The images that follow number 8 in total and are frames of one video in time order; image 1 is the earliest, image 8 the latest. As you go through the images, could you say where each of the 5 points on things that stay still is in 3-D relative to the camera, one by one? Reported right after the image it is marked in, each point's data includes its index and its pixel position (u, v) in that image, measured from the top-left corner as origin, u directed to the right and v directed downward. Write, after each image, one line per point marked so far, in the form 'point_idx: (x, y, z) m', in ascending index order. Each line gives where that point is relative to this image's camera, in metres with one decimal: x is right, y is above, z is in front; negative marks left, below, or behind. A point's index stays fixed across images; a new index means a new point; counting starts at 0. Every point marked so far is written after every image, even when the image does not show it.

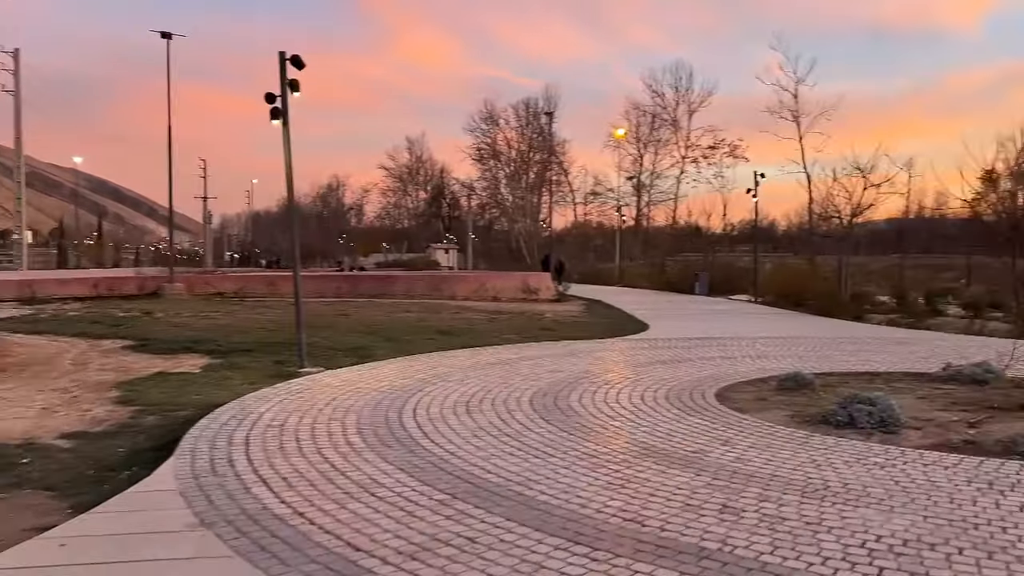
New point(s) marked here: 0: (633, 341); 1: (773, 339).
0: (+2.0, -0.9, +14.4) m
1: (+4.5, -0.9, +14.7) m
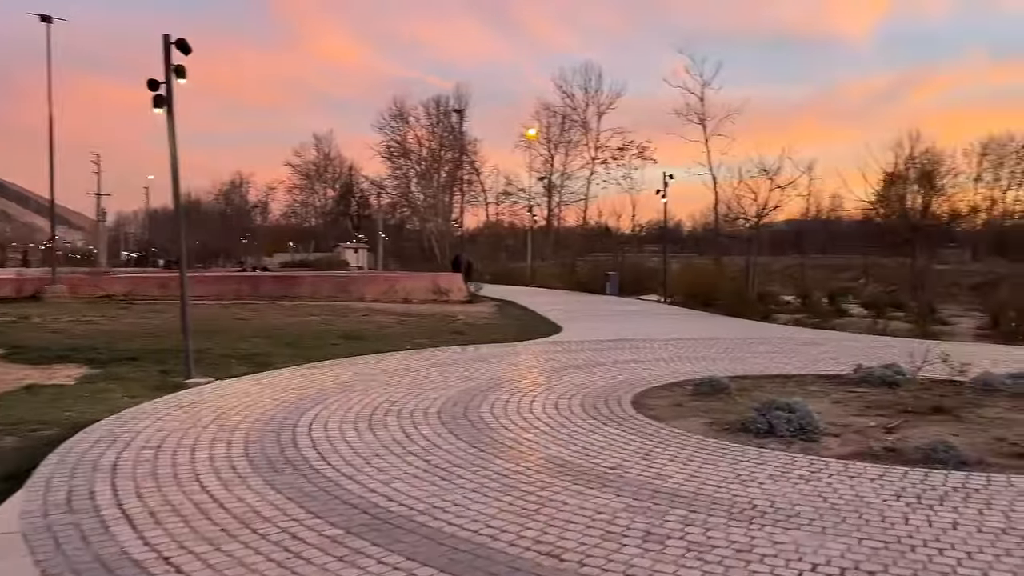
0: (+0.6, -1.0, +14.0) m
1: (+3.0, -0.9, +14.6) m
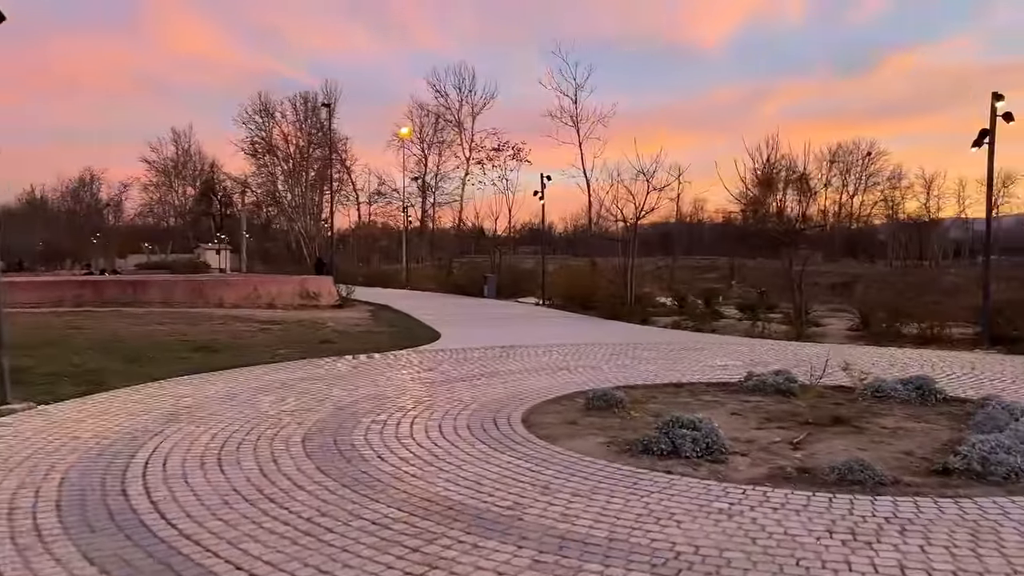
0: (-1.3, -1.0, +13.1) m
1: (+1.0, -1.0, +14.0) m
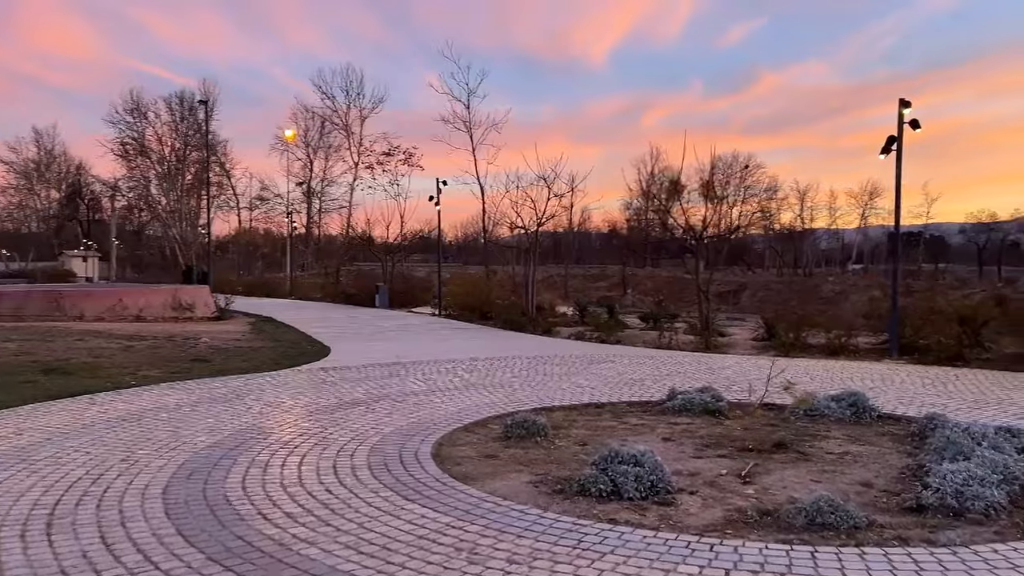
0: (-2.7, -1.2, +11.7) m
1: (-0.5, -1.1, +13.0) m
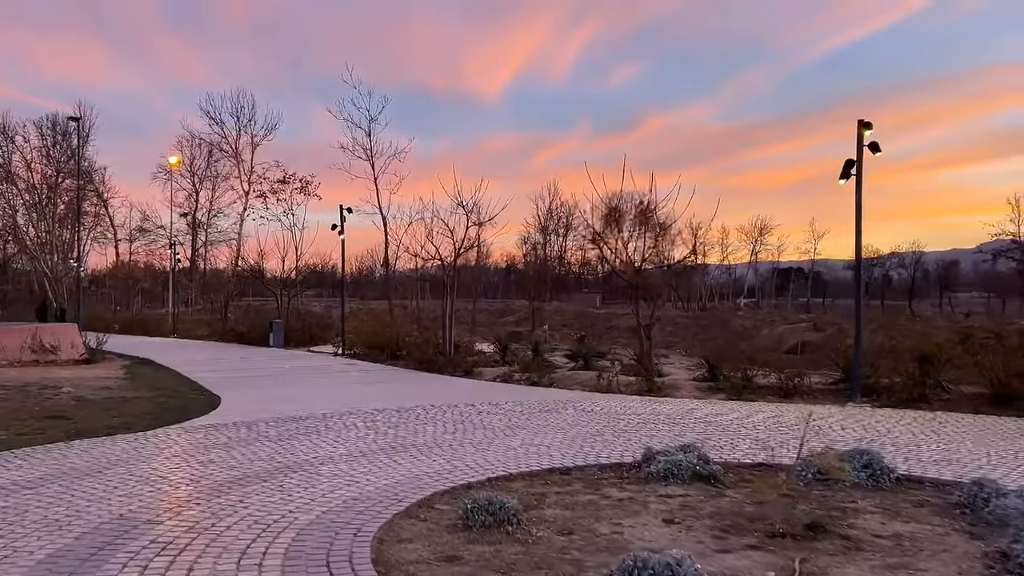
0: (-3.5, -1.6, +9.6) m
1: (-1.5, -1.6, +11.1) m
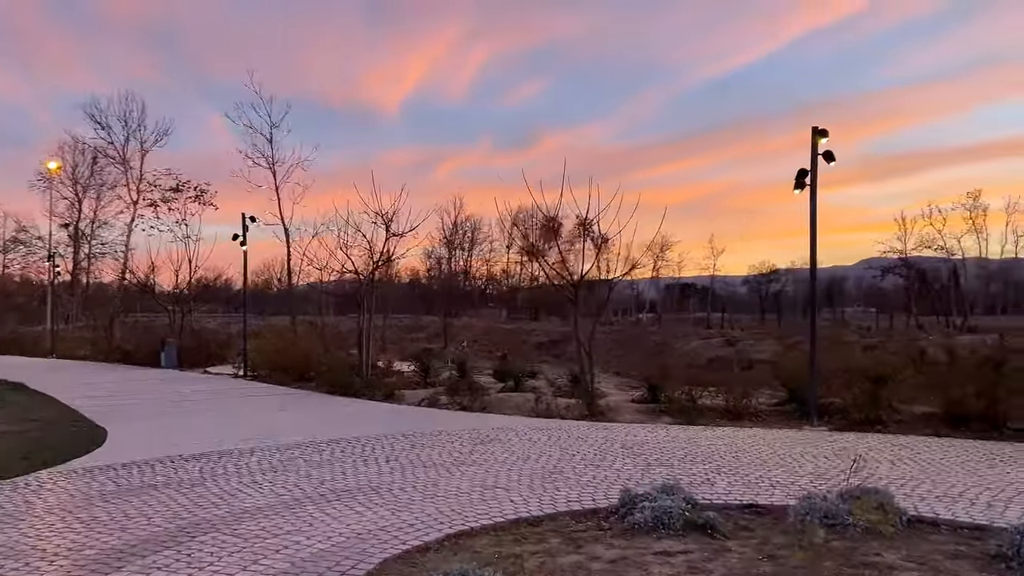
0: (-4.0, -1.8, +8.0) m
1: (-2.2, -1.8, +9.7) m
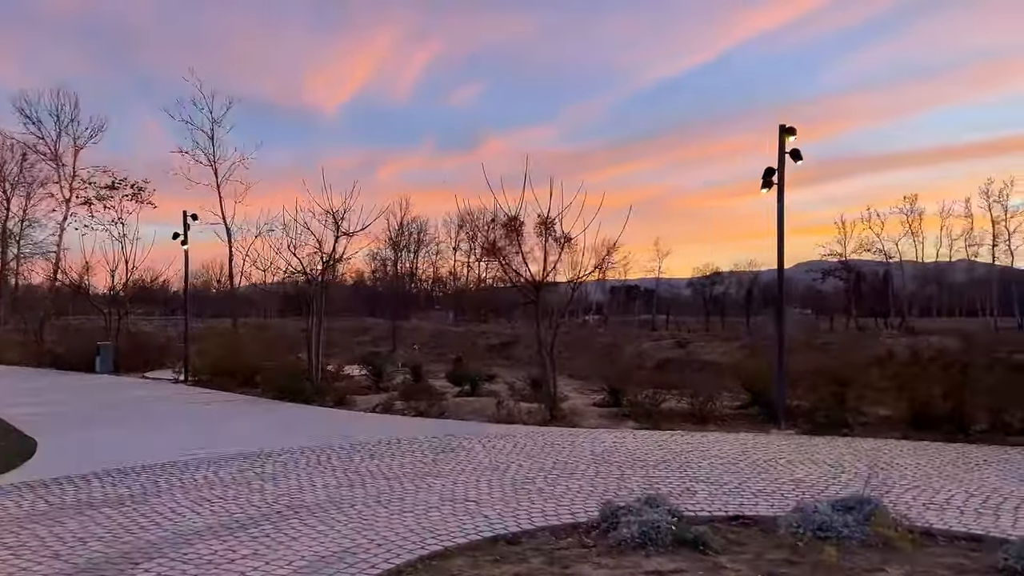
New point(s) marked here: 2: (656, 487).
0: (-4.3, -1.8, +7.2) m
1: (-2.5, -1.8, +9.1) m
2: (+1.3, -1.7, +7.5) m
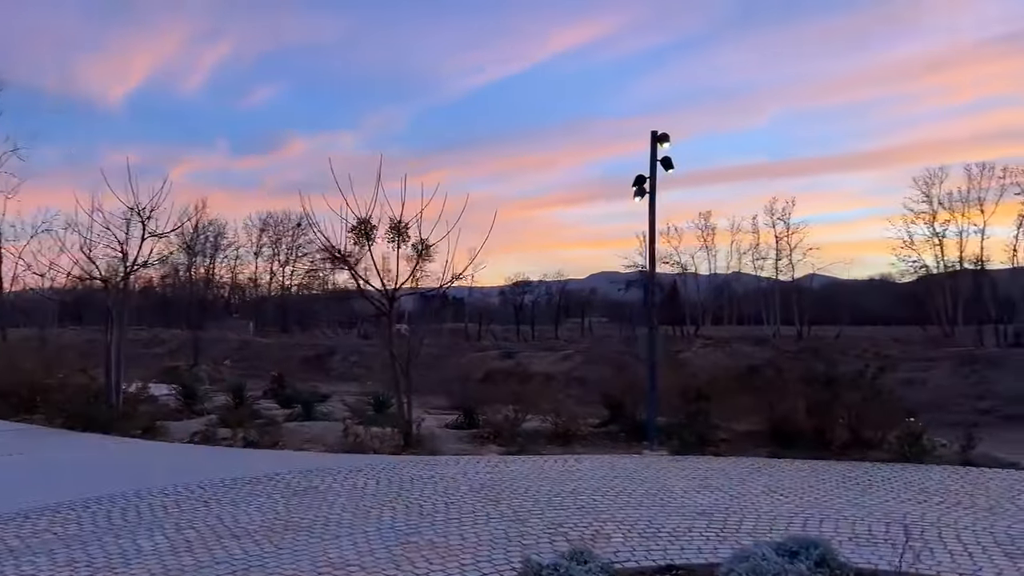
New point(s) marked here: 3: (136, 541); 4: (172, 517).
0: (-4.9, -1.9, +5.1) m
1: (-3.7, -1.9, +7.2) m
2: (+0.4, -1.8, +6.6) m
3: (-2.9, -1.9, +6.5) m
4: (-2.9, -1.9, +7.3) m
